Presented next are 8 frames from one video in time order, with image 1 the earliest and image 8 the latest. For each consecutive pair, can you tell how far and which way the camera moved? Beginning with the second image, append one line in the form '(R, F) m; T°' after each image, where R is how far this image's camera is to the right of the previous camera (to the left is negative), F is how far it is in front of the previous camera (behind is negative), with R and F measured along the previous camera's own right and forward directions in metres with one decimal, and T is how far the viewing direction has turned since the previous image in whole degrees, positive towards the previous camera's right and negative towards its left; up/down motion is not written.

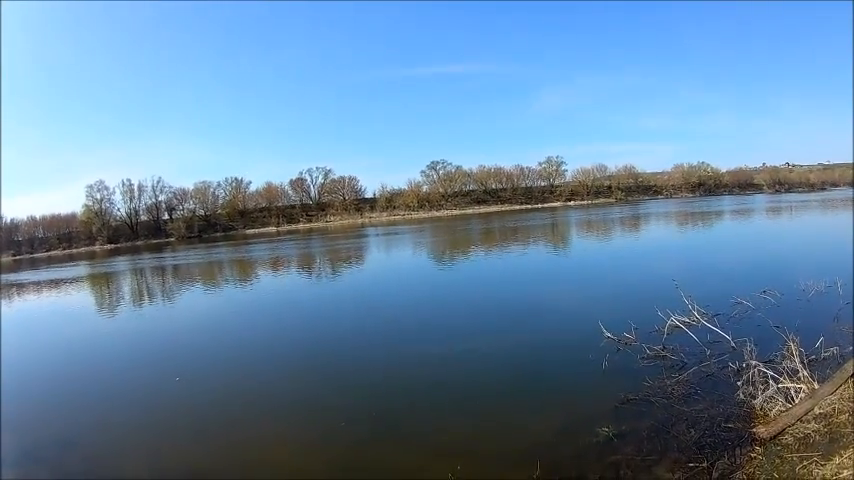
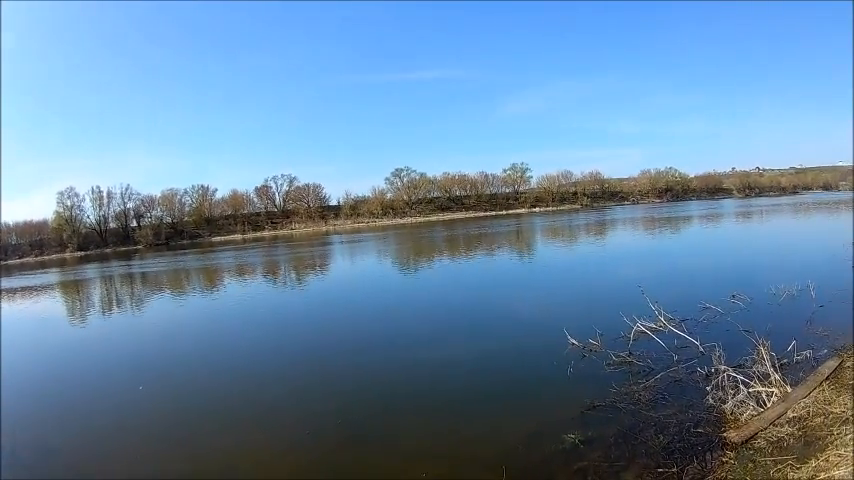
(+1.0, +0.1) m; +1°
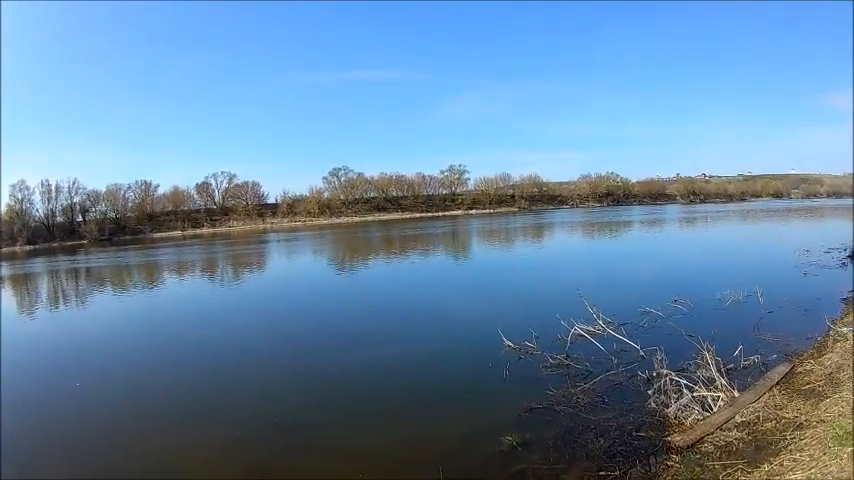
(+1.7, 0.0) m; +1°
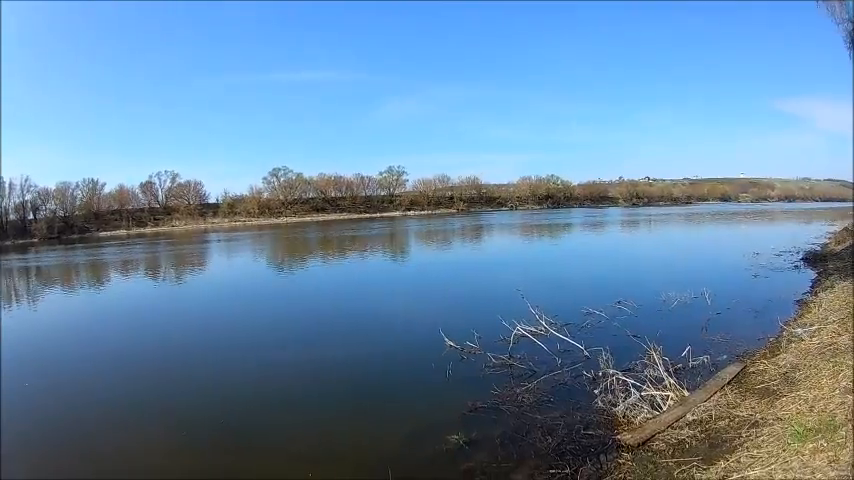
(+1.7, -0.2) m; +1°
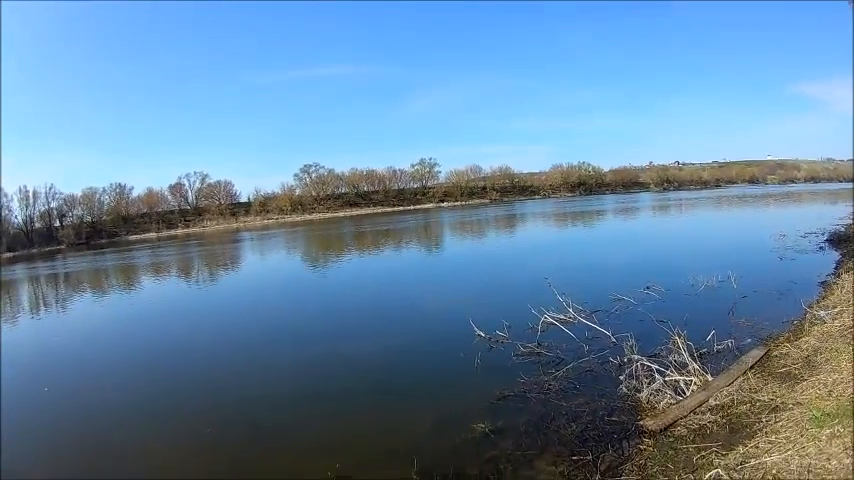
(-1.0, +0.1) m; 0°
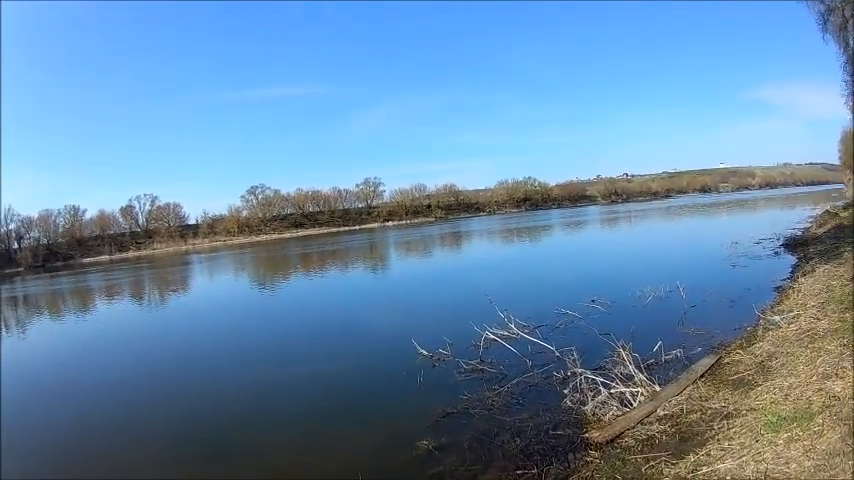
(+1.6, -0.1) m; 0°
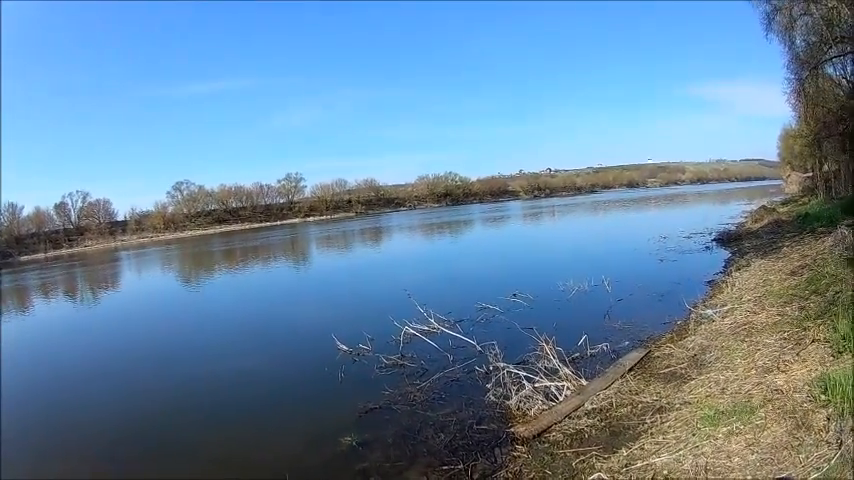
(+2.5, -0.3) m; 0°
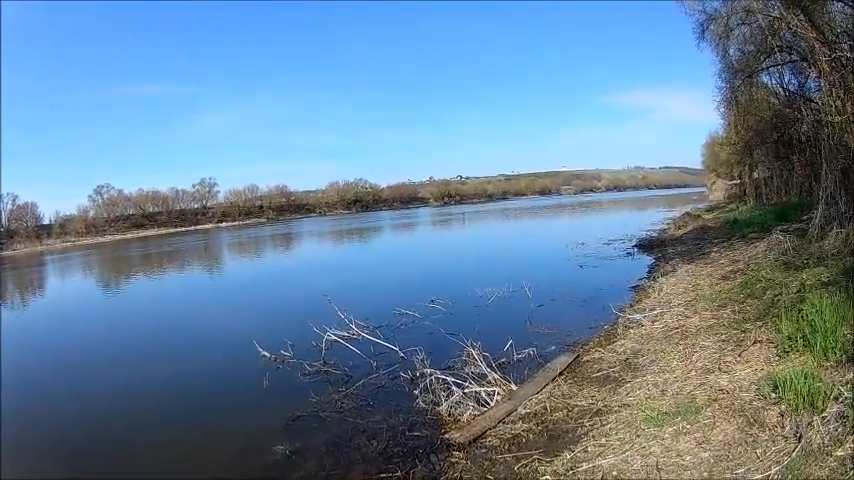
(+3.0, -0.6) m; 0°
